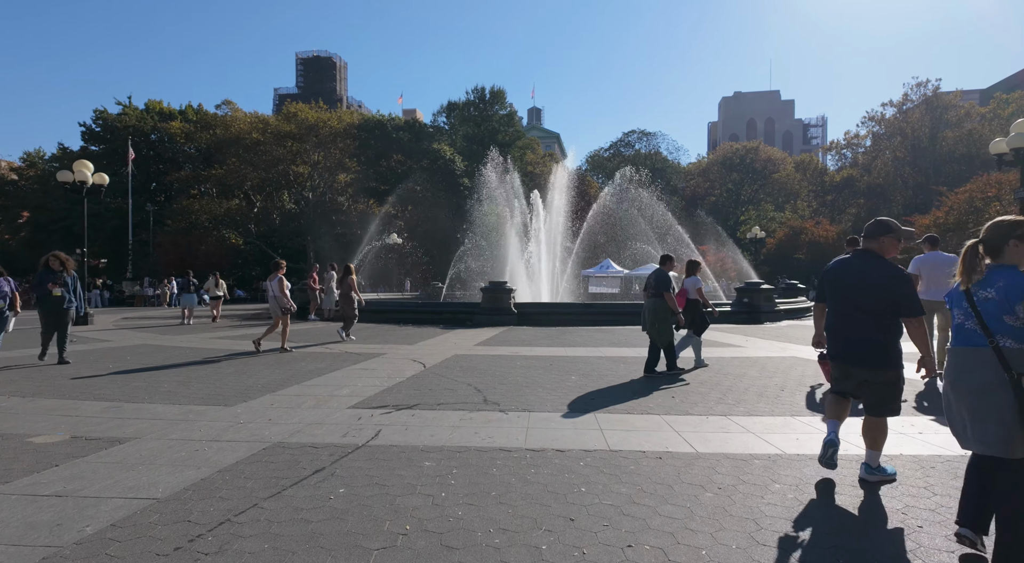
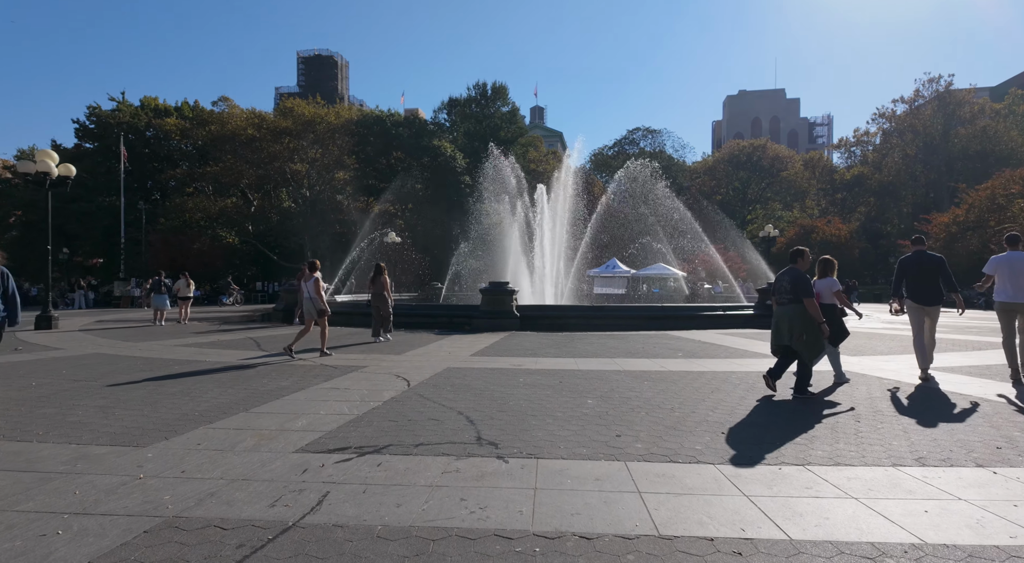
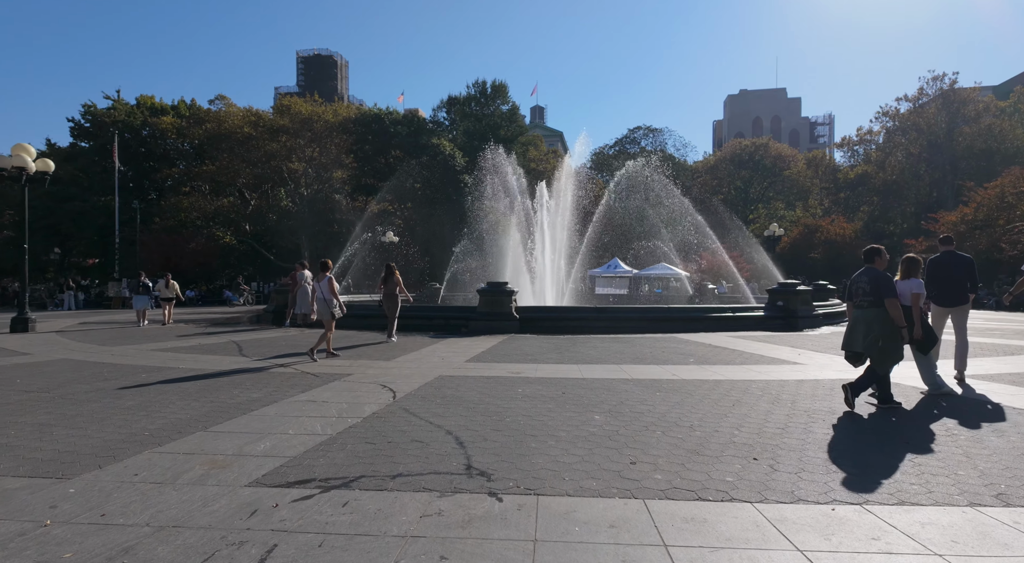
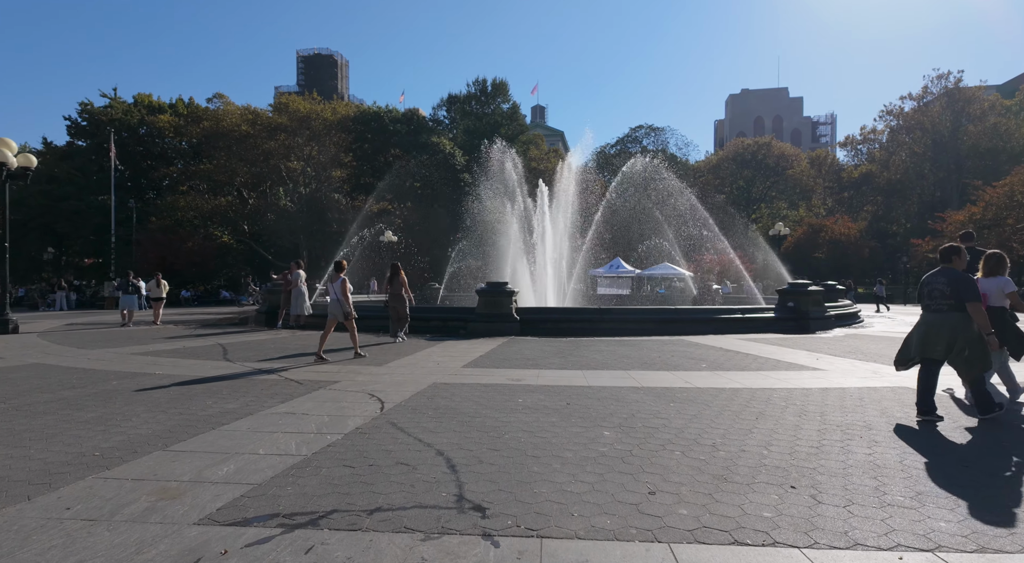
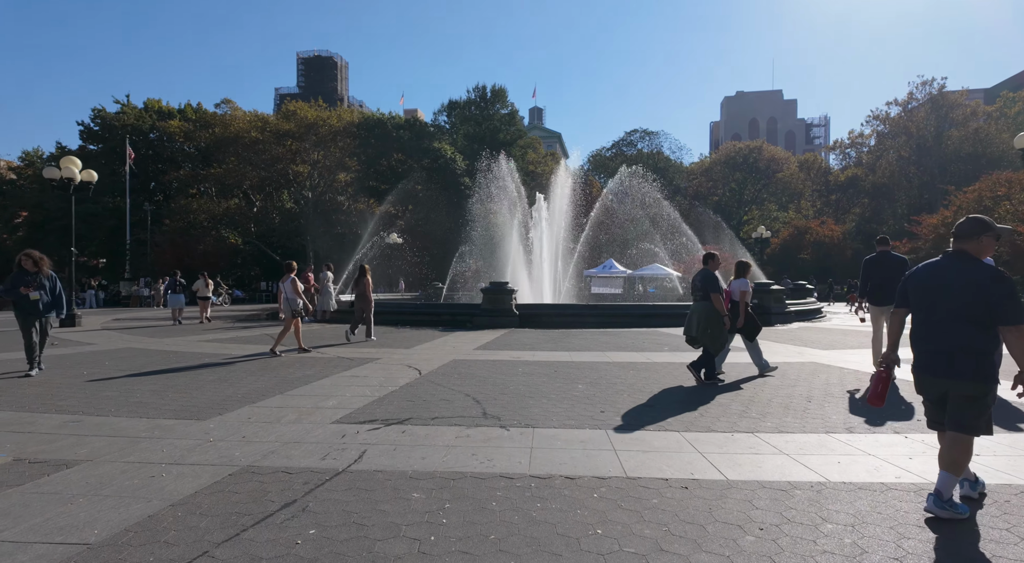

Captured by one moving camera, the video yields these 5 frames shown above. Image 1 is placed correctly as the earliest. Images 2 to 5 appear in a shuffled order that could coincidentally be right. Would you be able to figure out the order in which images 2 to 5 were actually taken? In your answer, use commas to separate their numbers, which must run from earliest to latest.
5, 2, 3, 4
